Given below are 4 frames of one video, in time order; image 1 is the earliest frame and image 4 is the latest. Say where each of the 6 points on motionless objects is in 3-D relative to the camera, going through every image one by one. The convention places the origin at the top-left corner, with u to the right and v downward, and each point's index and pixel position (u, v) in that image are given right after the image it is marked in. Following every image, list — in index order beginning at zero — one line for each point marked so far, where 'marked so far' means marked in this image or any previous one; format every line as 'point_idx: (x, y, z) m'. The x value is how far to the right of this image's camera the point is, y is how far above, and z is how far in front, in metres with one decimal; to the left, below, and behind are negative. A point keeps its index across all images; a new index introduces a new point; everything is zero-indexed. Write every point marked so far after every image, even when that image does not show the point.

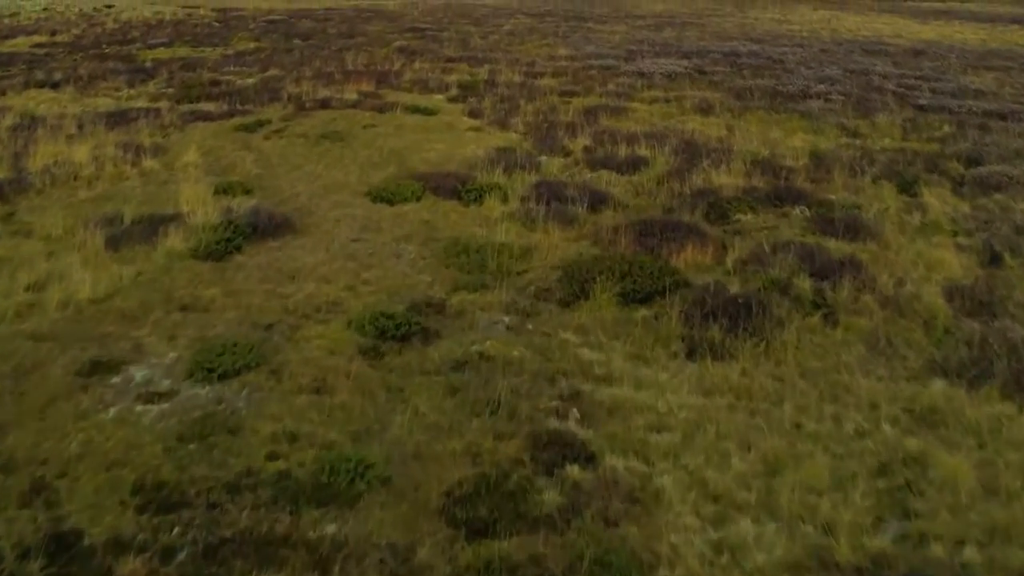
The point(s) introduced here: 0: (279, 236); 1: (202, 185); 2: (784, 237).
0: (-1.8, +0.4, +9.9) m
1: (-2.9, +1.0, +12.2) m
2: (+2.1, +0.4, +10.2) m
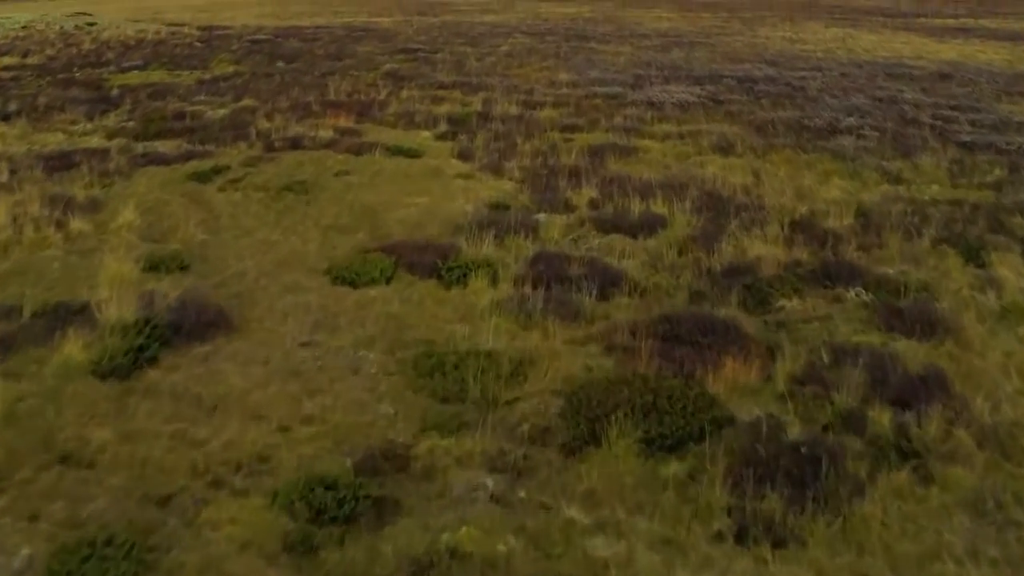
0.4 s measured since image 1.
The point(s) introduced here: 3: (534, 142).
0: (-1.8, -0.3, +7.9) m
1: (-3.0, +0.2, +10.1) m
2: (+2.1, -0.3, +8.1) m
3: (+0.3, +1.8, +15.8) m
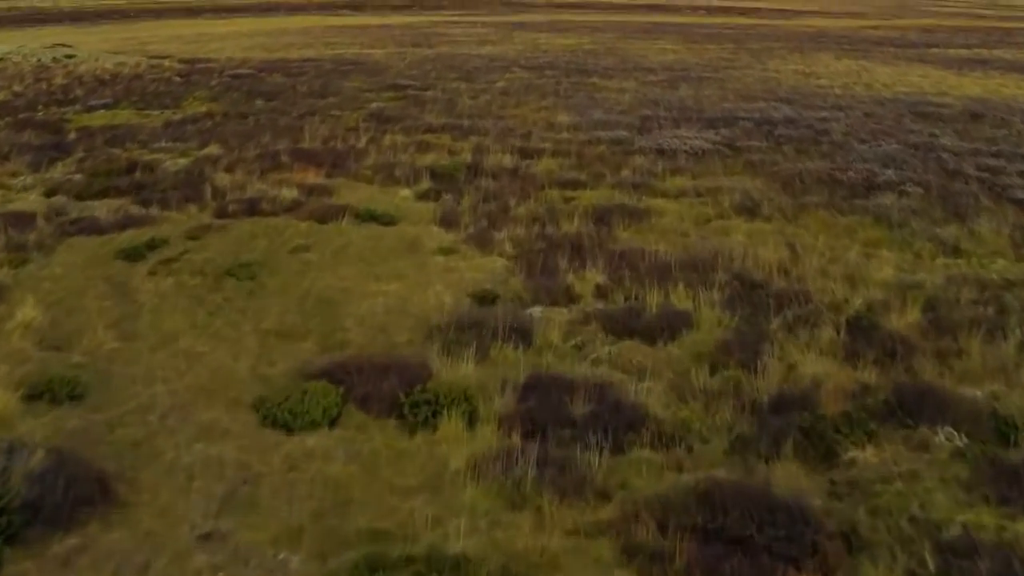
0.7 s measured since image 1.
0: (-1.9, -1.1, +5.7) m
1: (-3.0, -0.5, +8.0) m
2: (+2.0, -1.0, +6.0) m
3: (+0.2, +0.9, +13.7) m
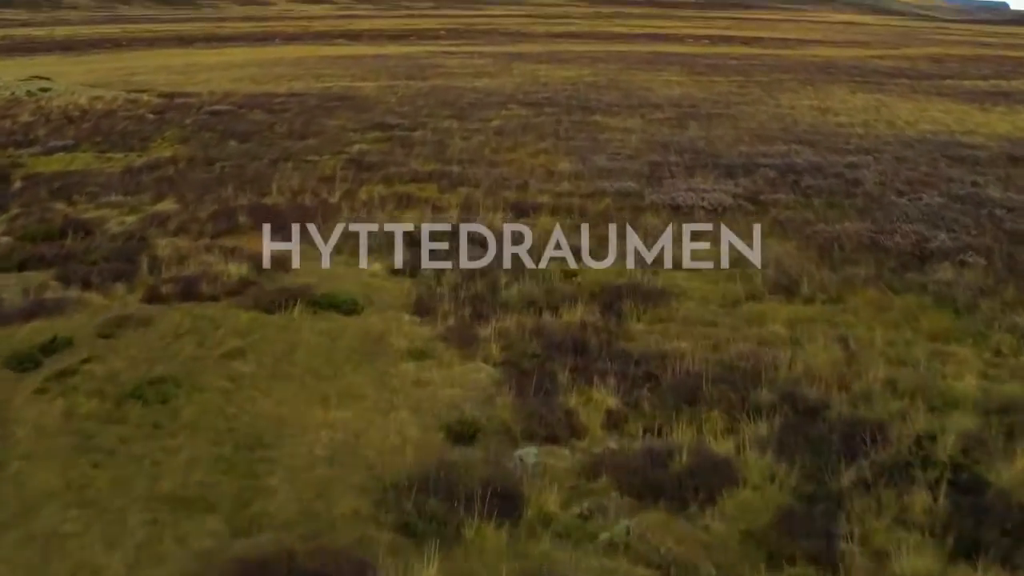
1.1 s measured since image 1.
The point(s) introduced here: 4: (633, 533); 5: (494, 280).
0: (-2.0, -1.7, +3.4) m
1: (-3.1, -1.3, +5.7) m
2: (+1.9, -1.7, +3.7) m
3: (+0.1, 0.0, +11.5) m
4: (+0.6, -1.2, +6.1) m
5: (-0.2, +0.1, +11.7) m
